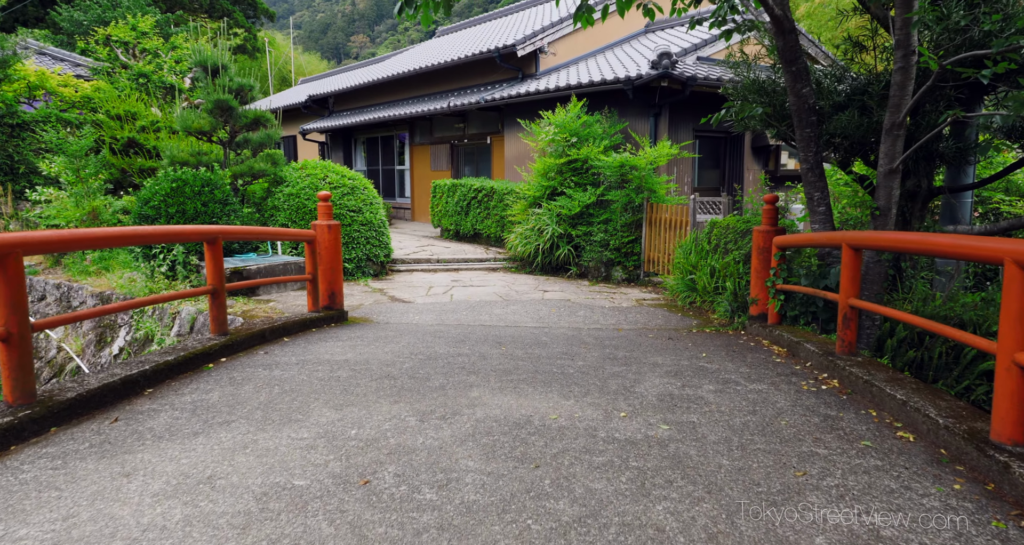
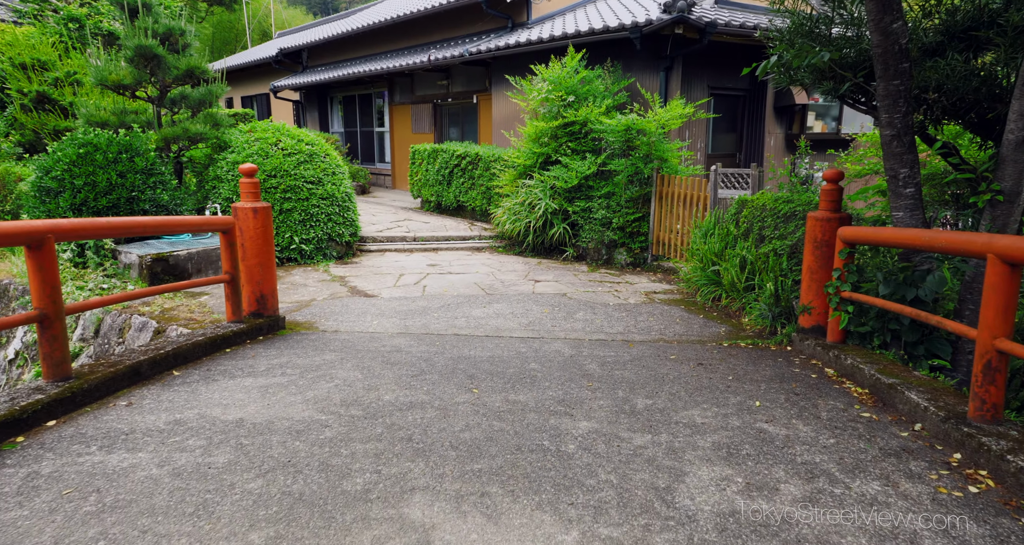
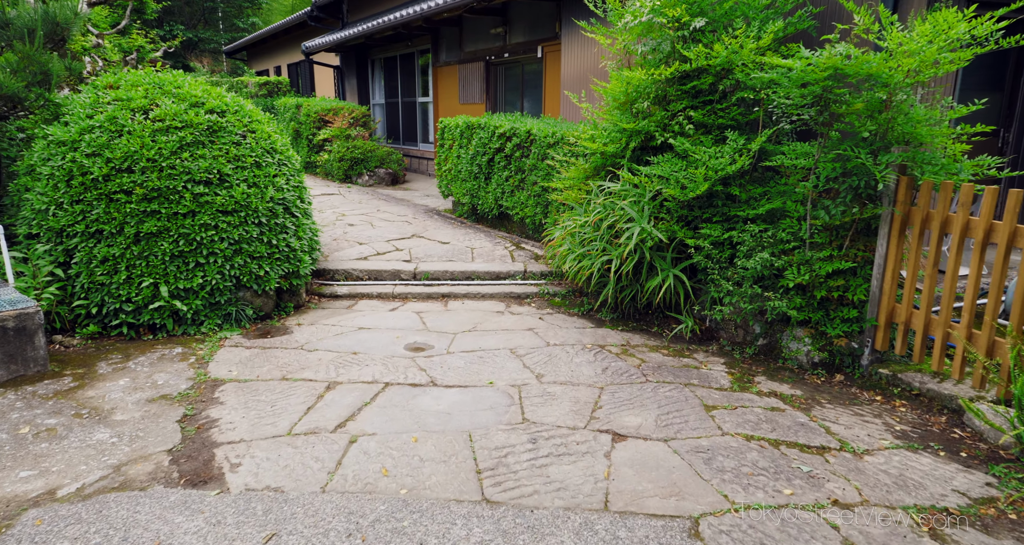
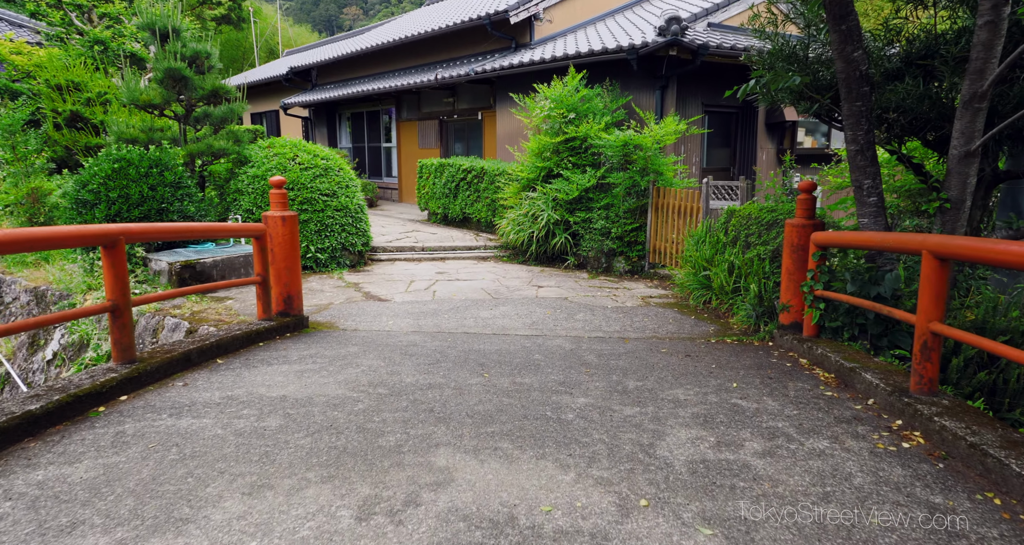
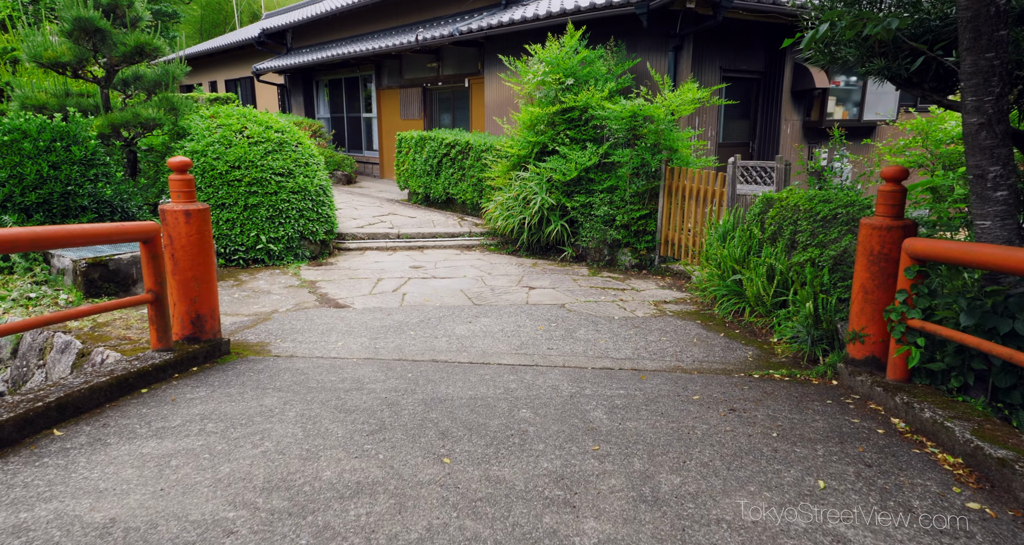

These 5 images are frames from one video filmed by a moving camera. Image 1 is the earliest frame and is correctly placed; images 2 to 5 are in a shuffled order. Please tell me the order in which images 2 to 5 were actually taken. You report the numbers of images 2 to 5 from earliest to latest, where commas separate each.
4, 2, 5, 3
